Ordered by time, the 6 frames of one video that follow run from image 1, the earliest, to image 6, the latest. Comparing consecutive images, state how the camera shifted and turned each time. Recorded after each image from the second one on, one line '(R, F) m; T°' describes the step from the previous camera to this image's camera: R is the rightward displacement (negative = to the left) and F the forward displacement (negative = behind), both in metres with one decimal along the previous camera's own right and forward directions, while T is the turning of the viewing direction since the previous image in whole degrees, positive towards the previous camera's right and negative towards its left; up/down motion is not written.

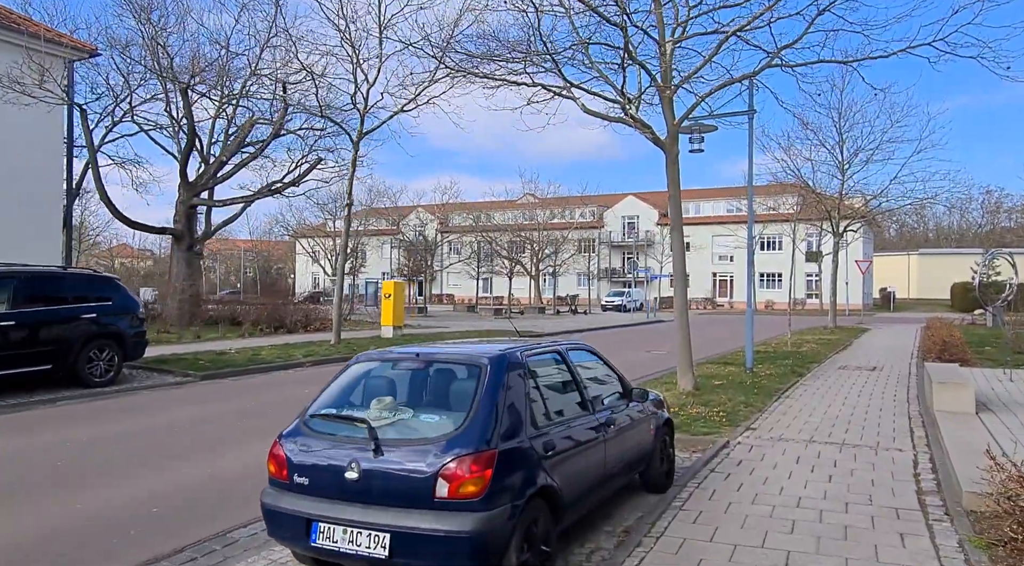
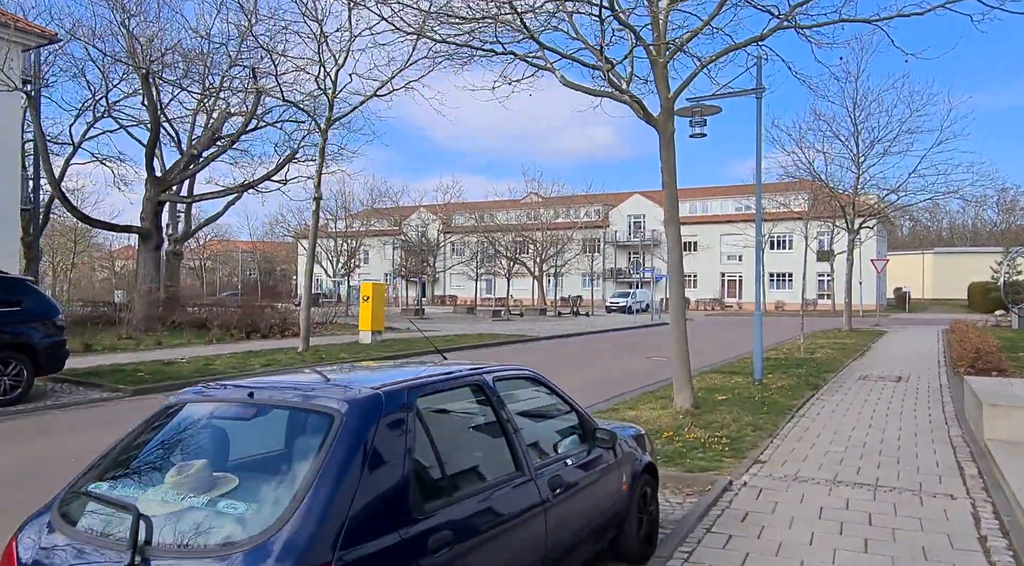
(+0.5, +1.5) m; -1°
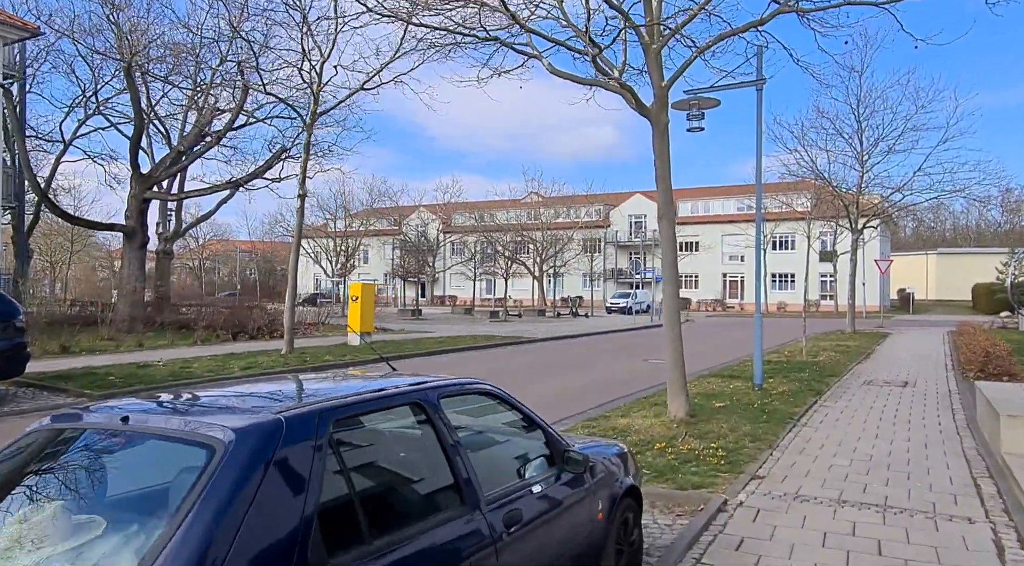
(+0.2, +0.5) m; 0°
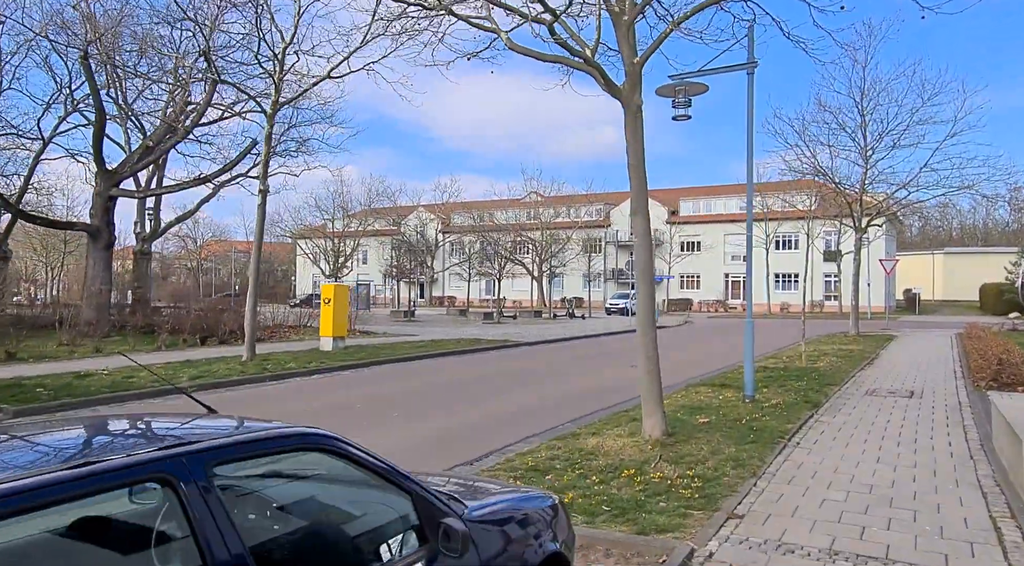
(+0.5, +1.0) m; 0°
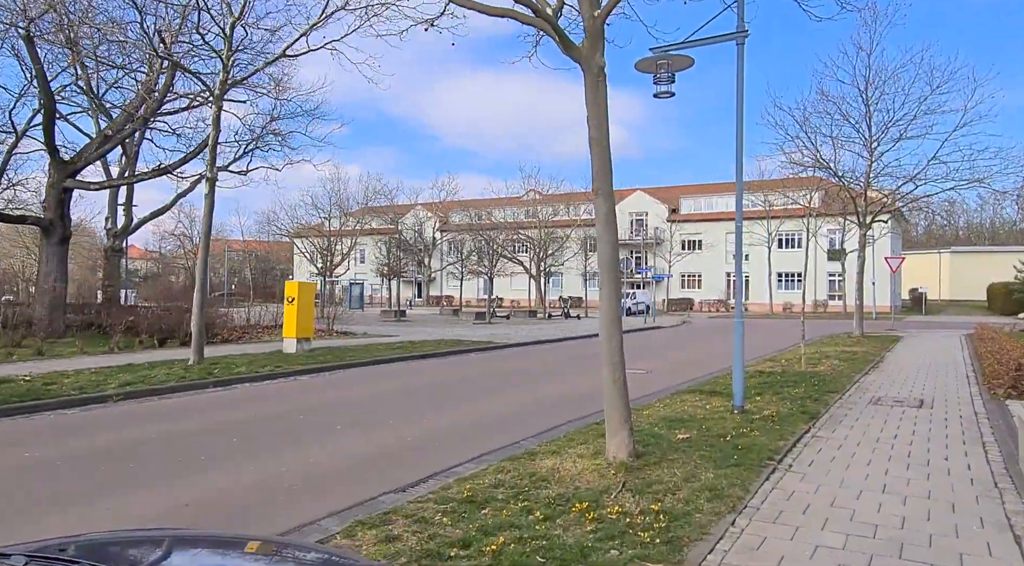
(+0.6, +1.1) m; 0°
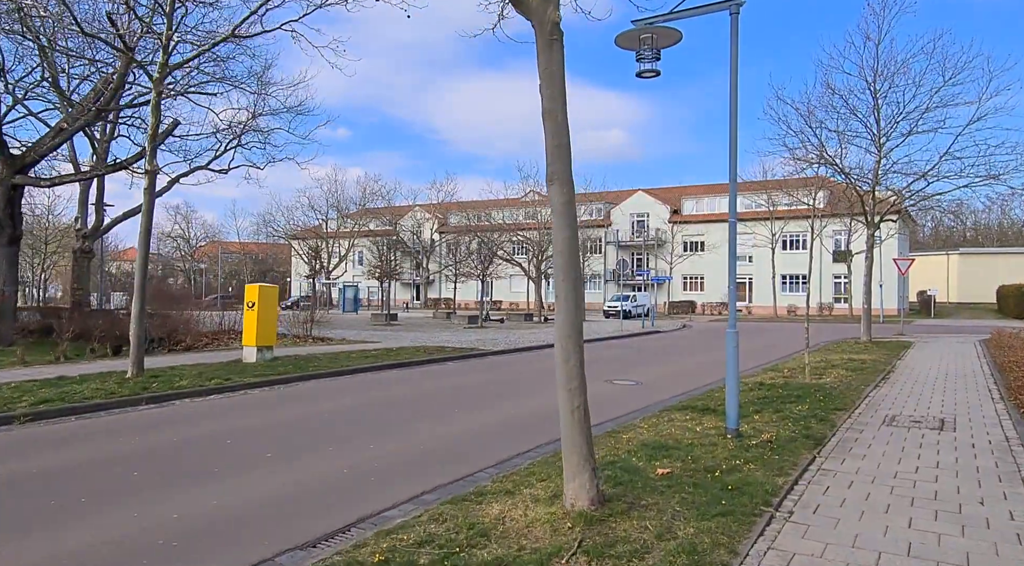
(+0.5, +1.2) m; 0°
